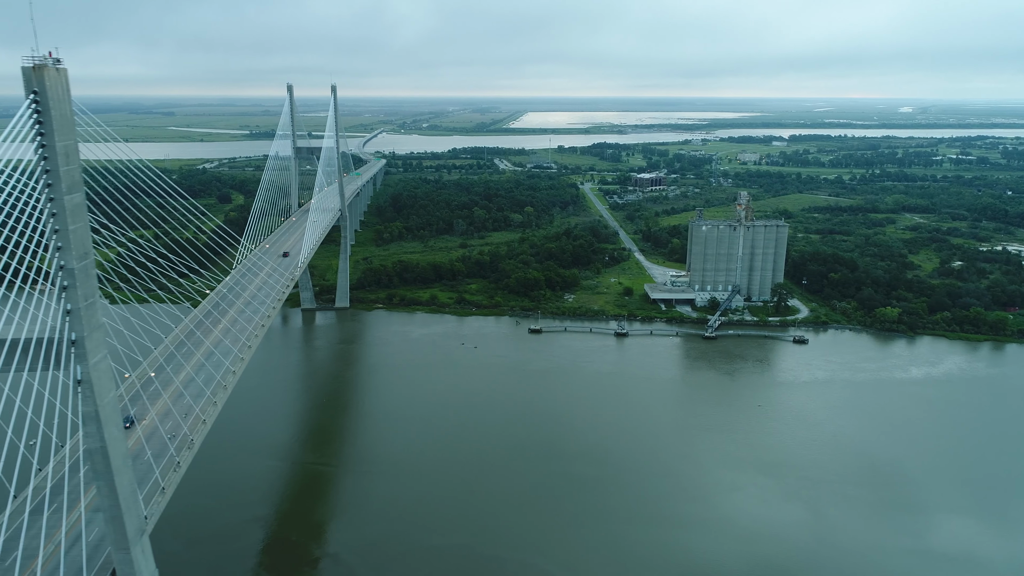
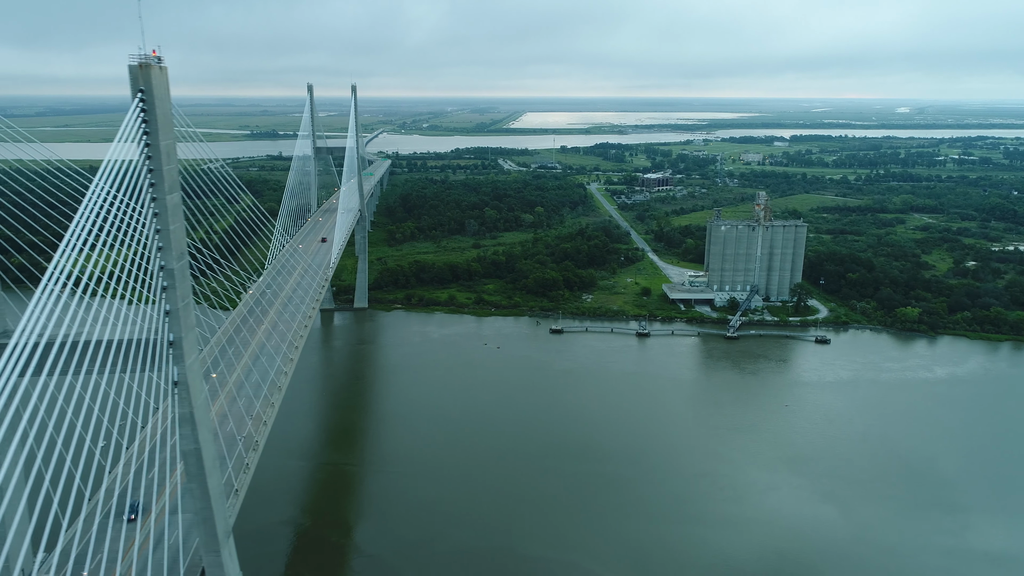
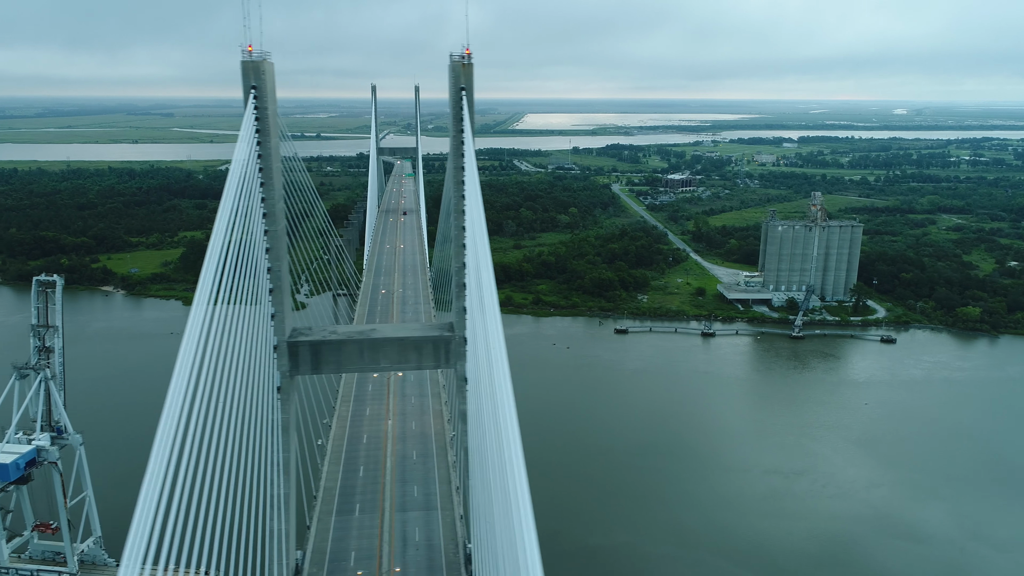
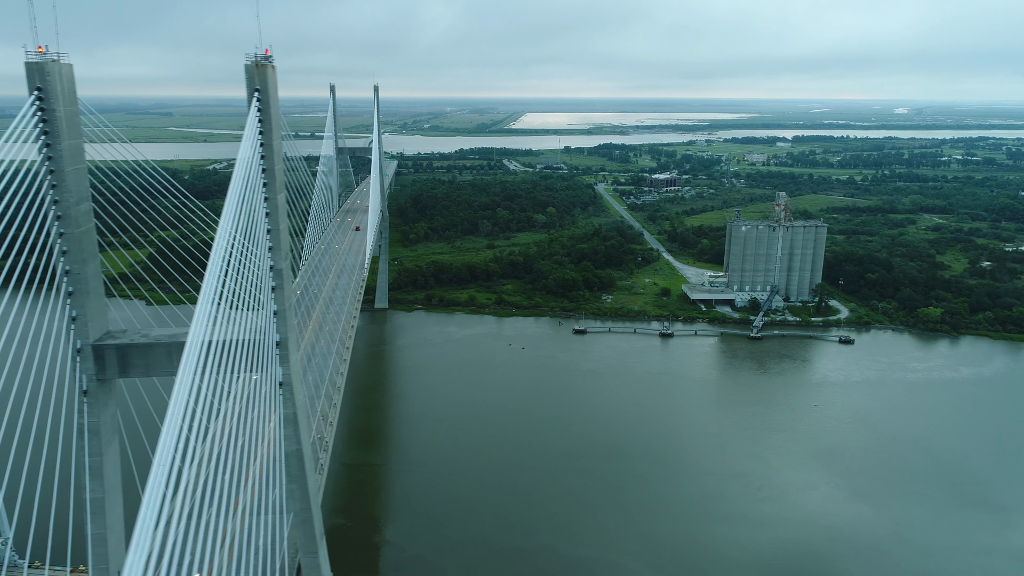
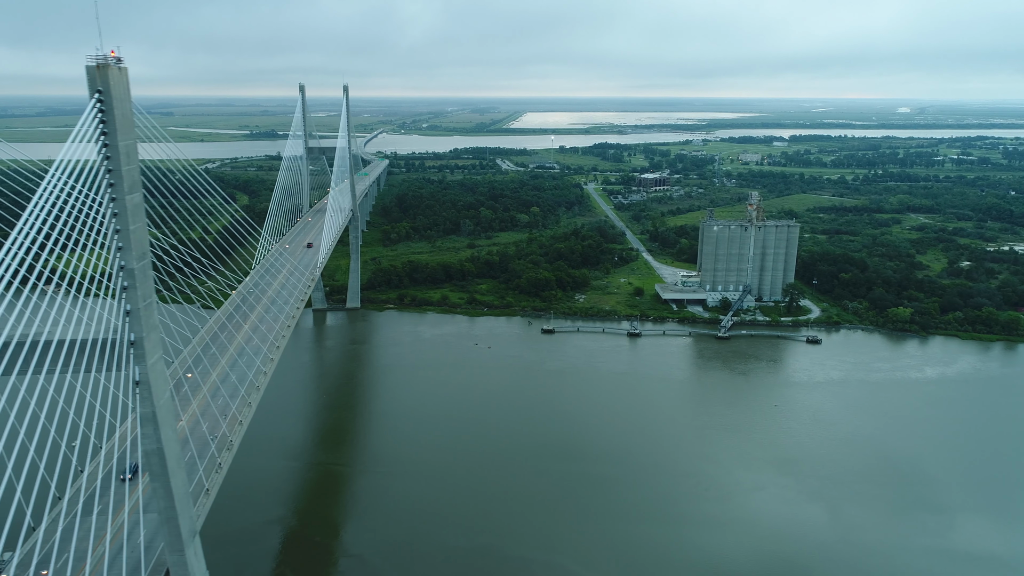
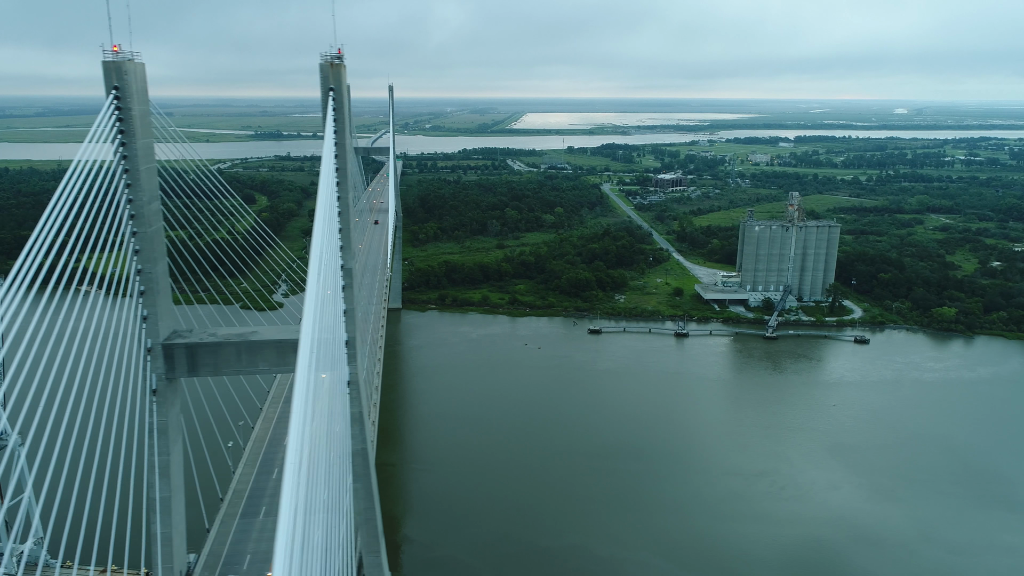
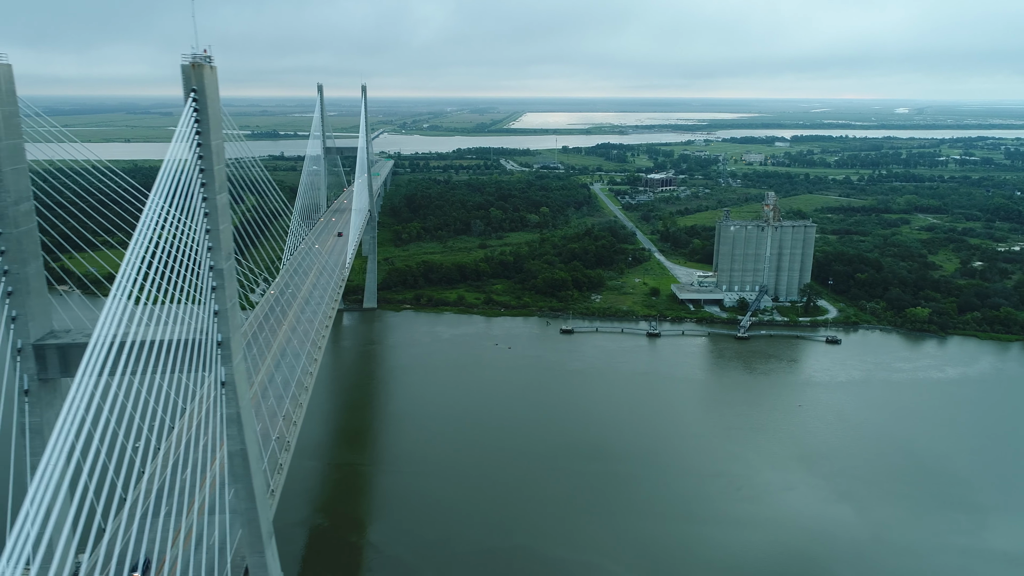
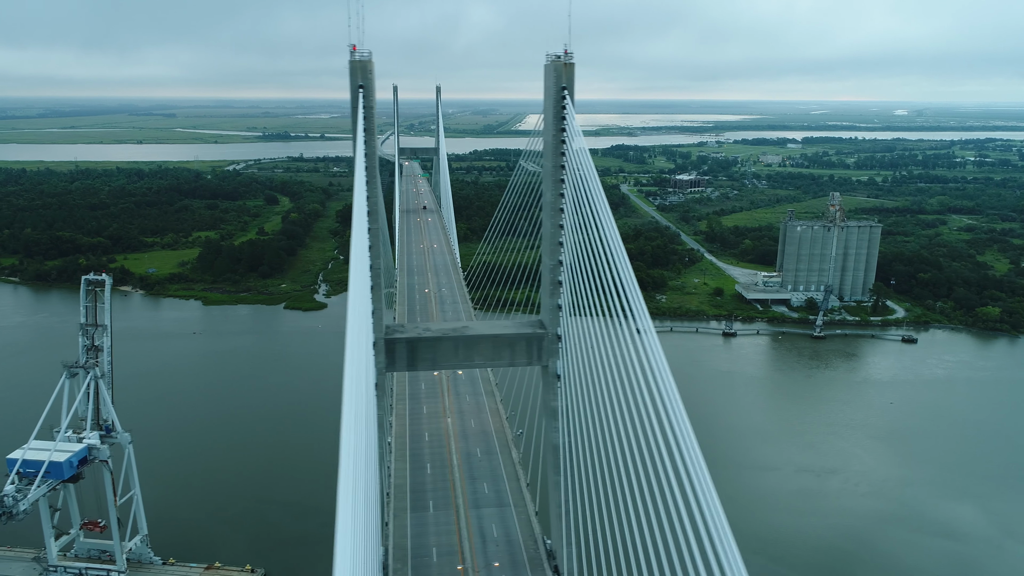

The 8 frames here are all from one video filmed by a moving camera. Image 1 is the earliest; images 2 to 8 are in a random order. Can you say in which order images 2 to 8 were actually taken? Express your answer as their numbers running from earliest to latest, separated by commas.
5, 2, 7, 4, 6, 3, 8
